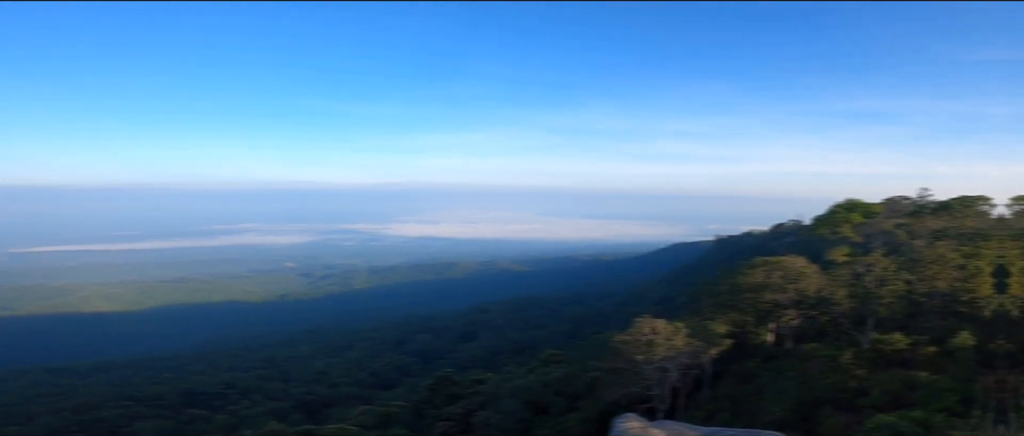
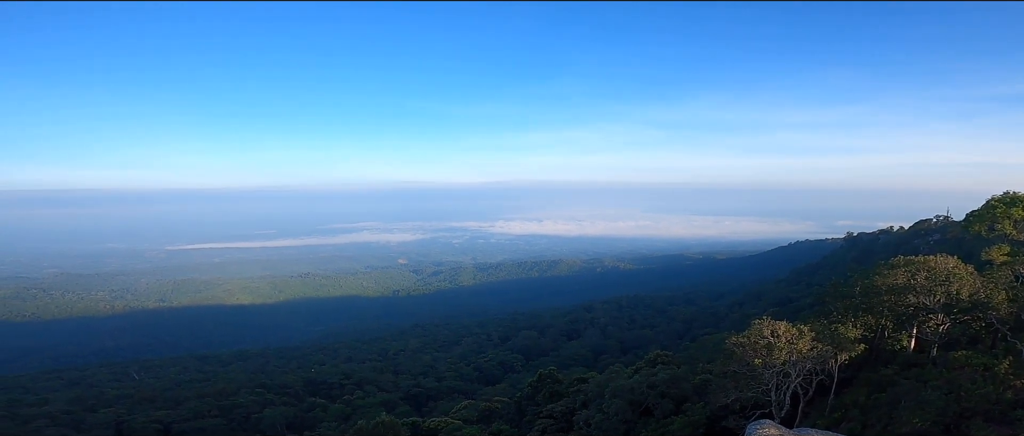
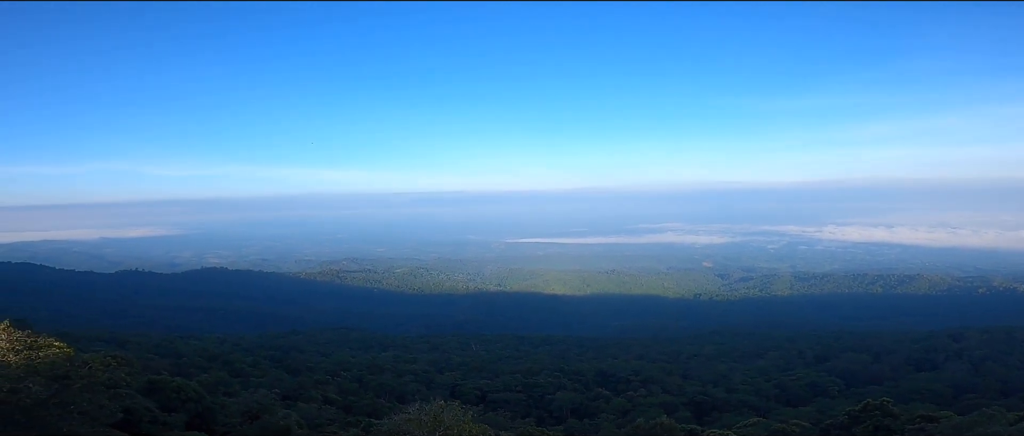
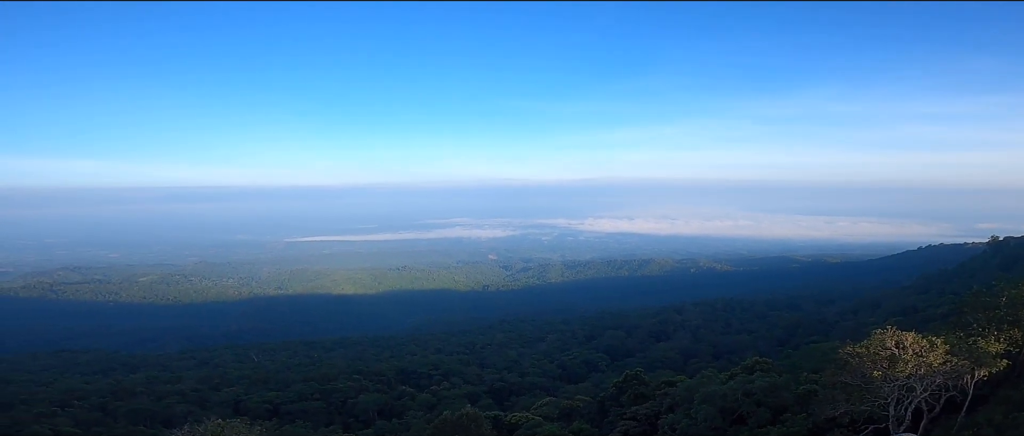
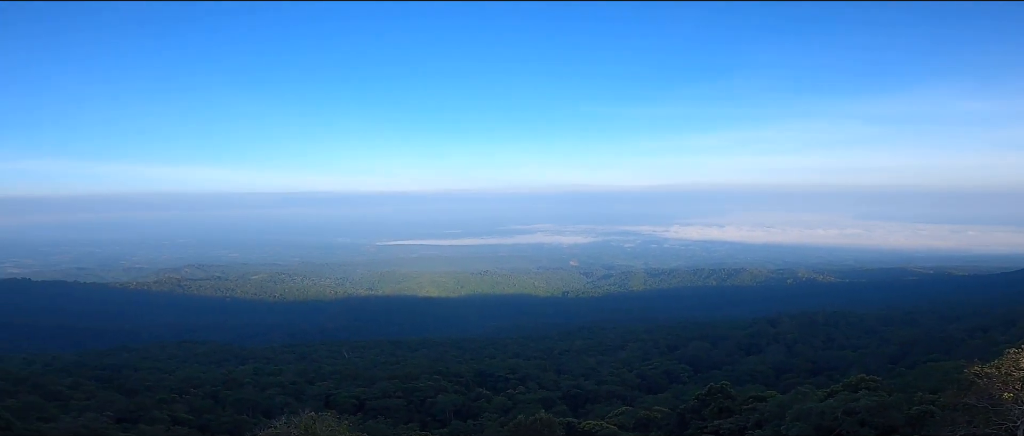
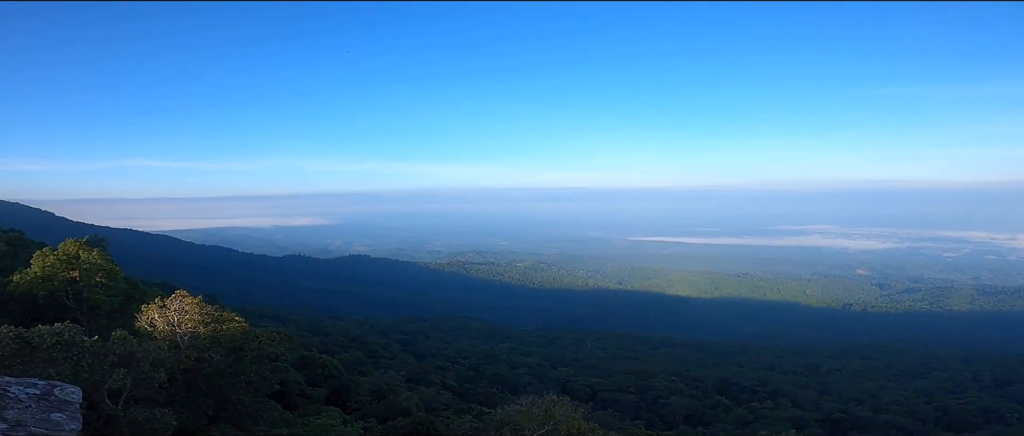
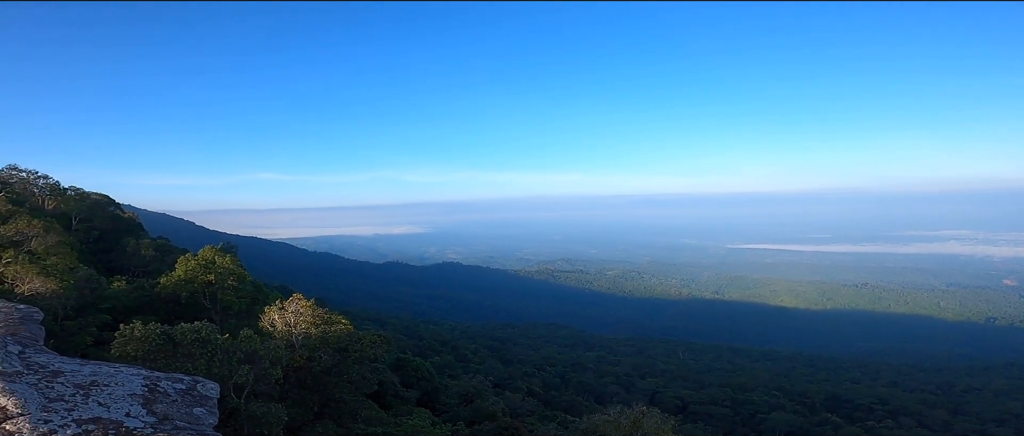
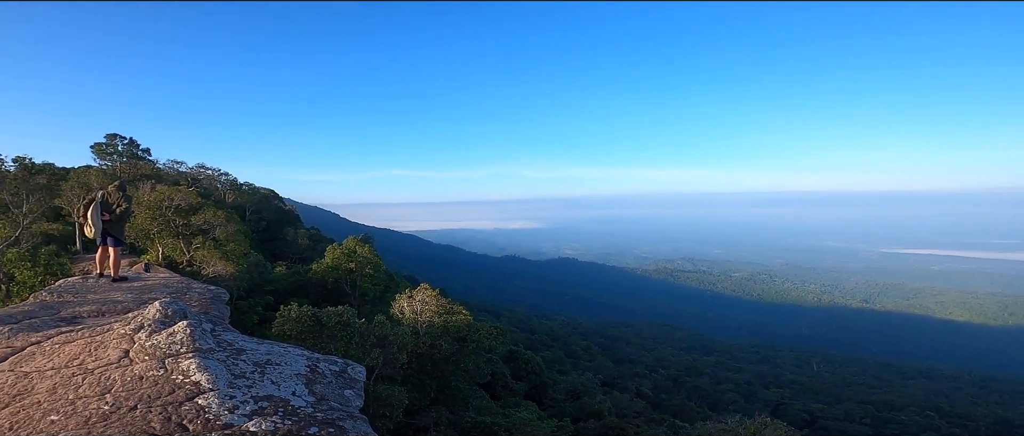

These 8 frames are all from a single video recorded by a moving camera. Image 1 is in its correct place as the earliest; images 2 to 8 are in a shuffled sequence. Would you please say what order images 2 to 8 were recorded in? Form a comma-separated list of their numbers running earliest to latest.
2, 4, 5, 3, 6, 7, 8
